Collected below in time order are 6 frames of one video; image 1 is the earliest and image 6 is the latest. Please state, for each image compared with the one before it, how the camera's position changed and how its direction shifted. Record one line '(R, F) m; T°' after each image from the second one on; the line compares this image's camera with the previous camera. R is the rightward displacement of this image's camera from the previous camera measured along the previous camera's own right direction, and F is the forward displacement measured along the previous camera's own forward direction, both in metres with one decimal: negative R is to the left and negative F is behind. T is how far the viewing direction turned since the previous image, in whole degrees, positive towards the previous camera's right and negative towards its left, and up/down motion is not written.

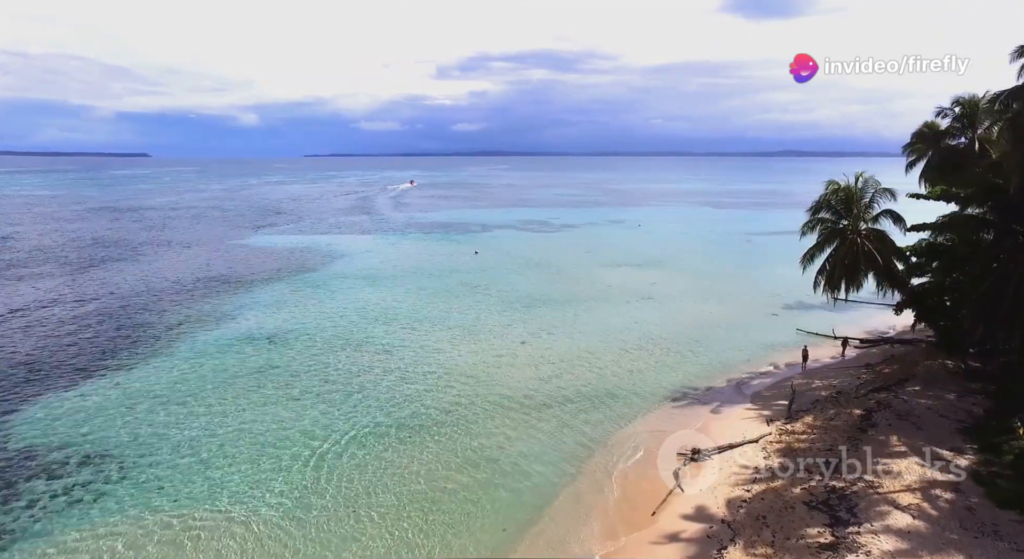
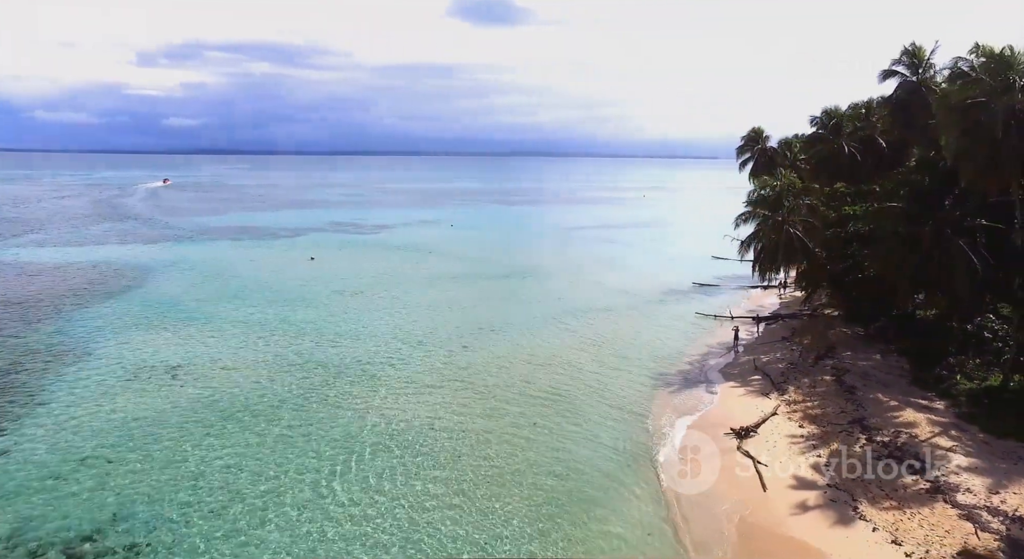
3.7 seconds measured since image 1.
(-7.6, +2.0) m; +21°
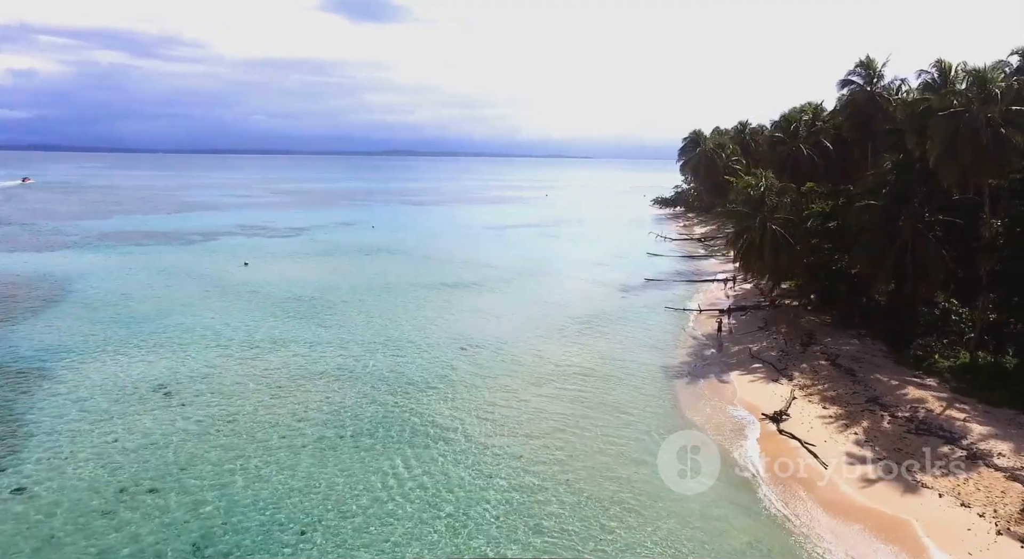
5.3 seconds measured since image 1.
(-4.5, +0.3) m; +9°
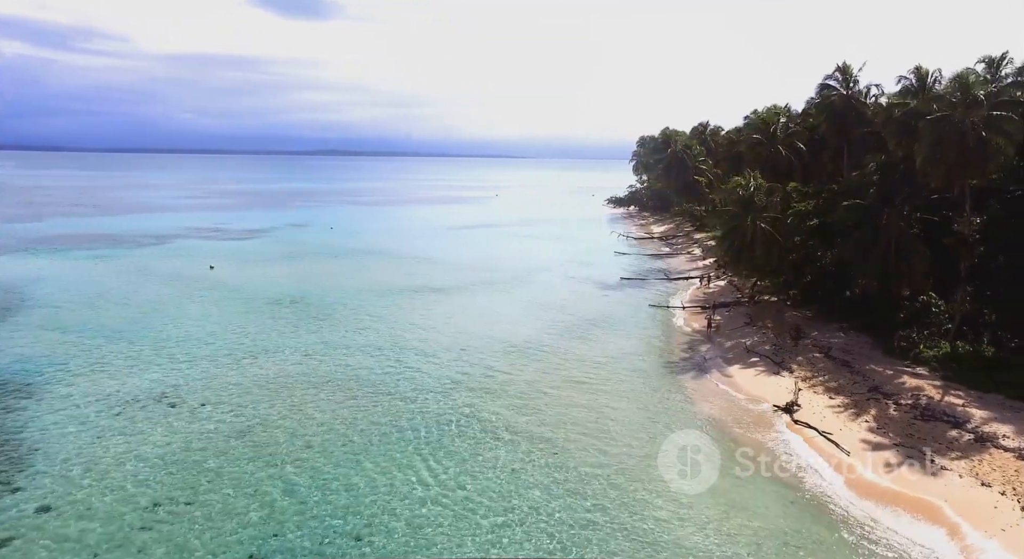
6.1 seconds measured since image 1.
(-2.4, 0.0) m; +5°
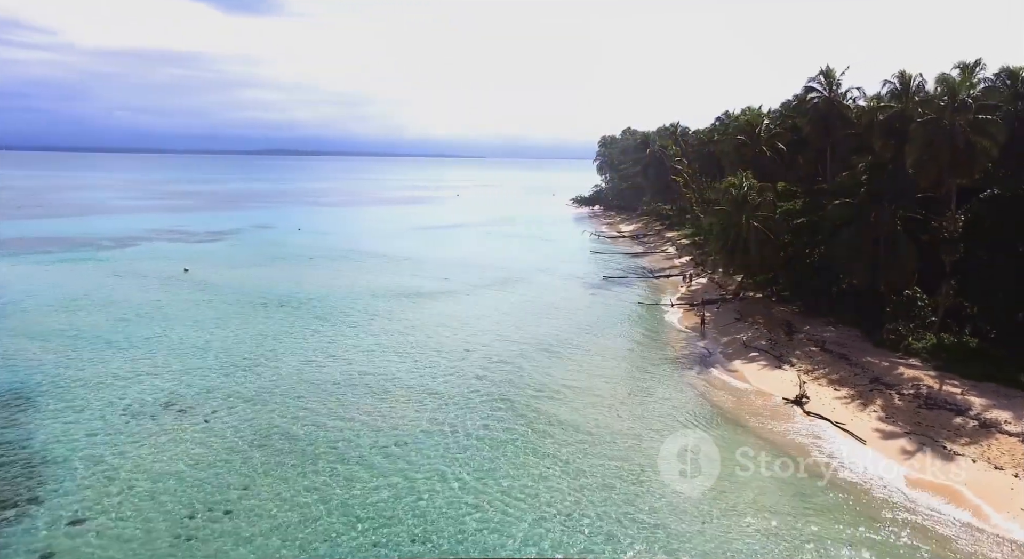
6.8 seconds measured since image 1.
(-2.0, -0.1) m; +4°
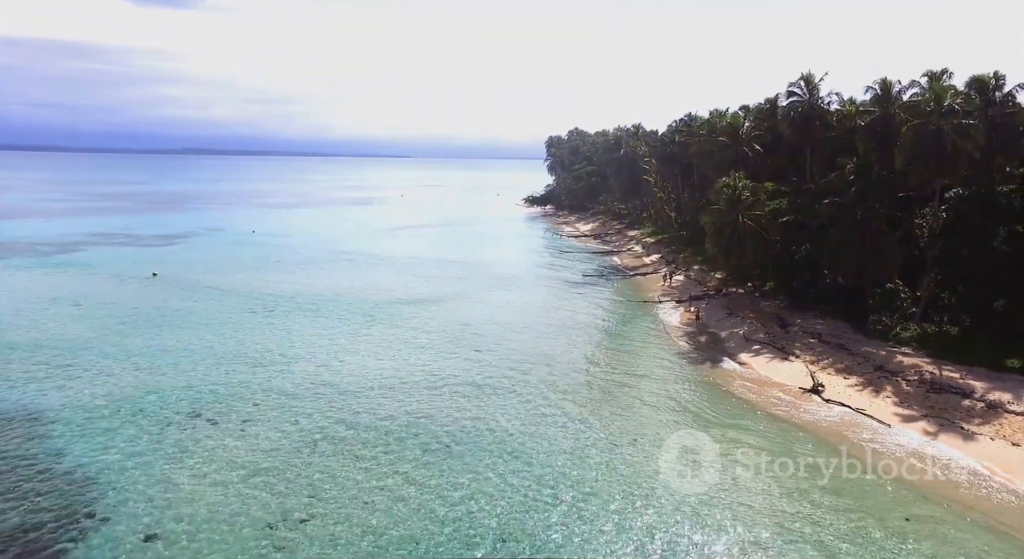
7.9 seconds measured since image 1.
(-3.2, -0.1) m; +6°
